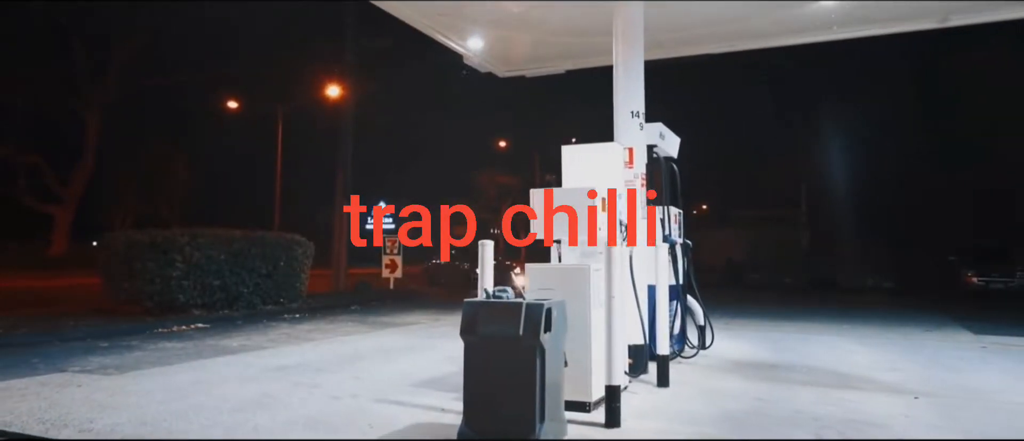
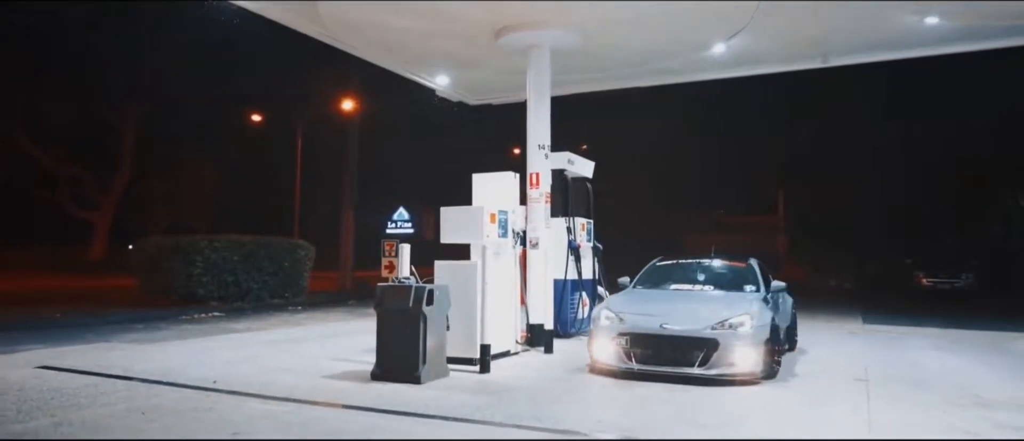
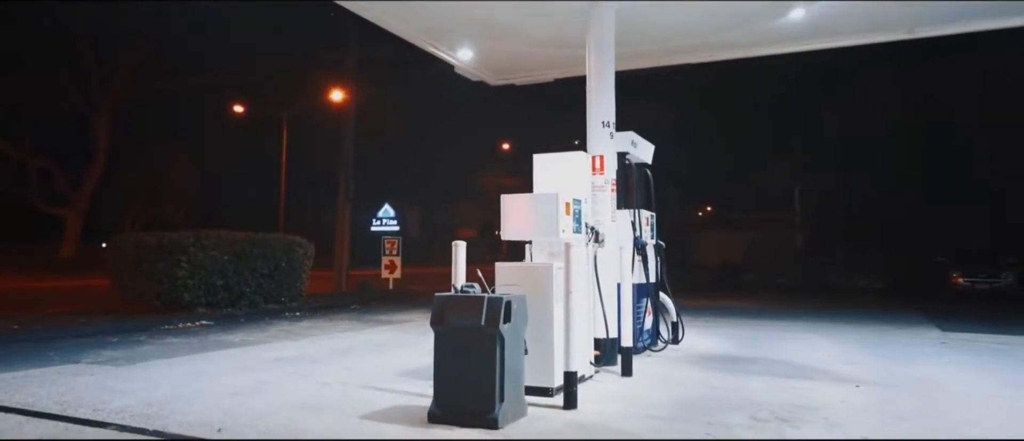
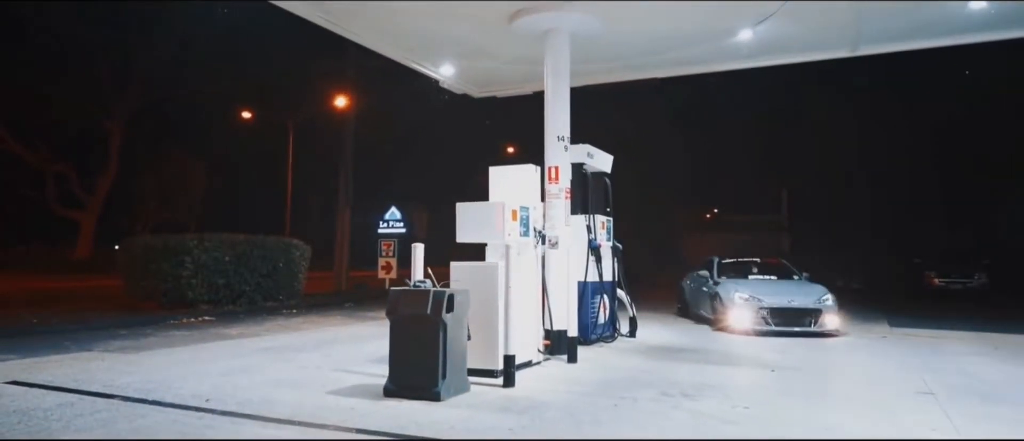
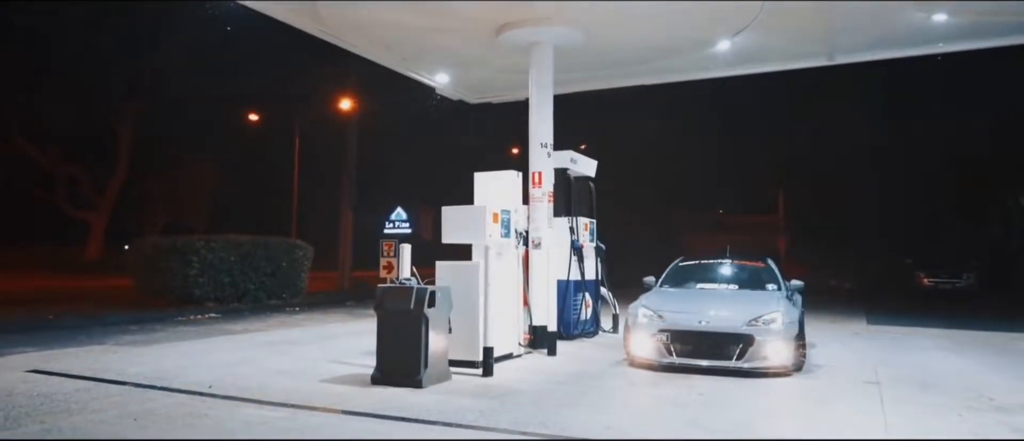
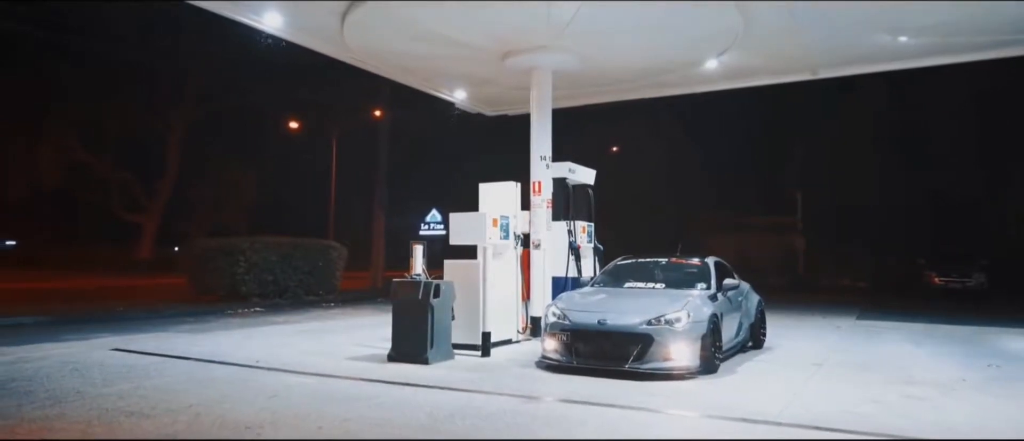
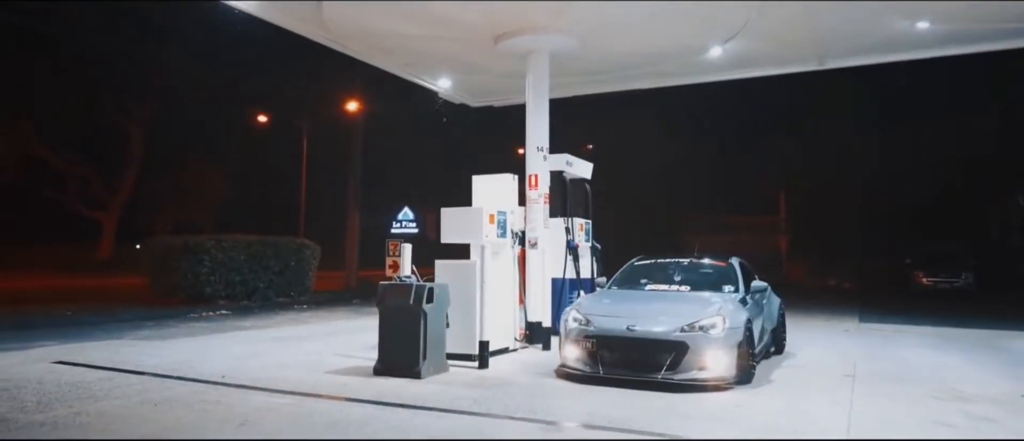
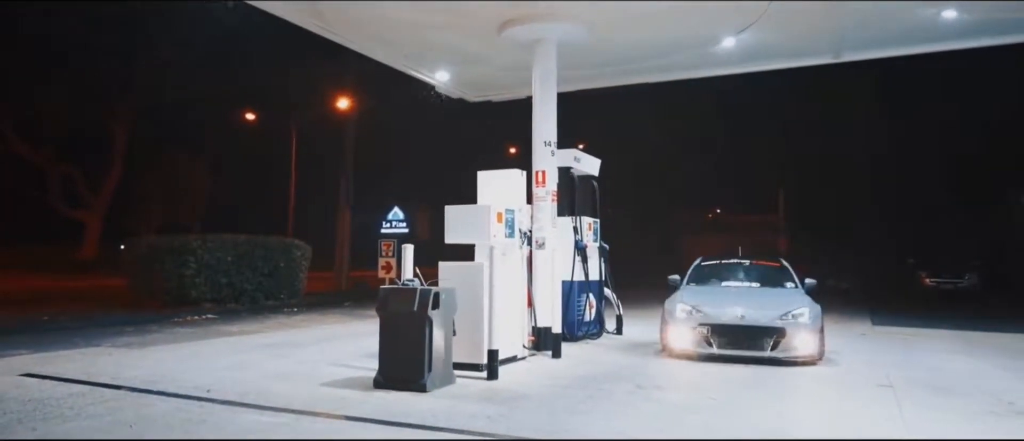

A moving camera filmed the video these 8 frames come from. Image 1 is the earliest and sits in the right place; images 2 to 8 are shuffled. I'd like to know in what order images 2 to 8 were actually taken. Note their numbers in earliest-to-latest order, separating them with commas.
3, 4, 8, 5, 2, 7, 6
